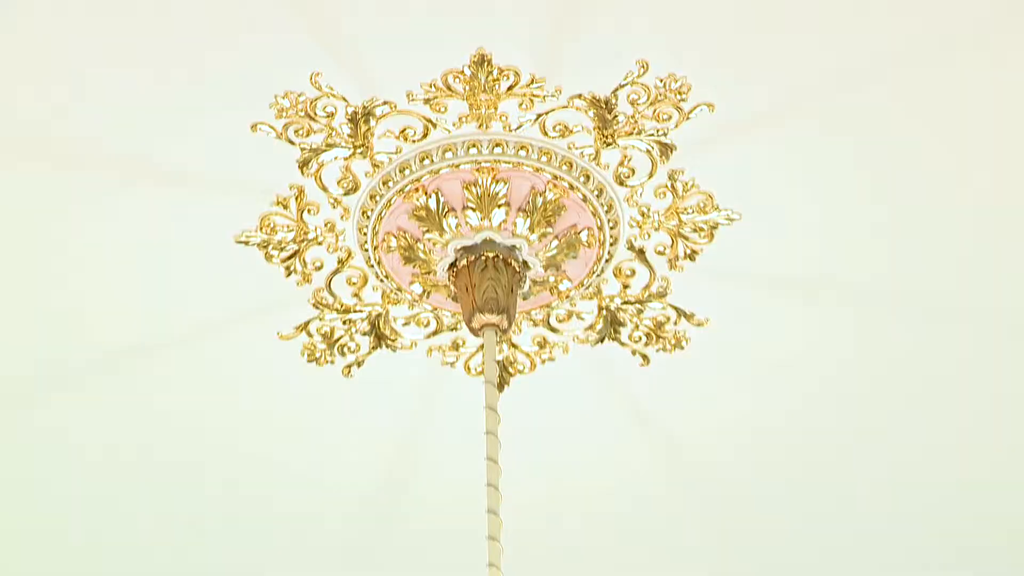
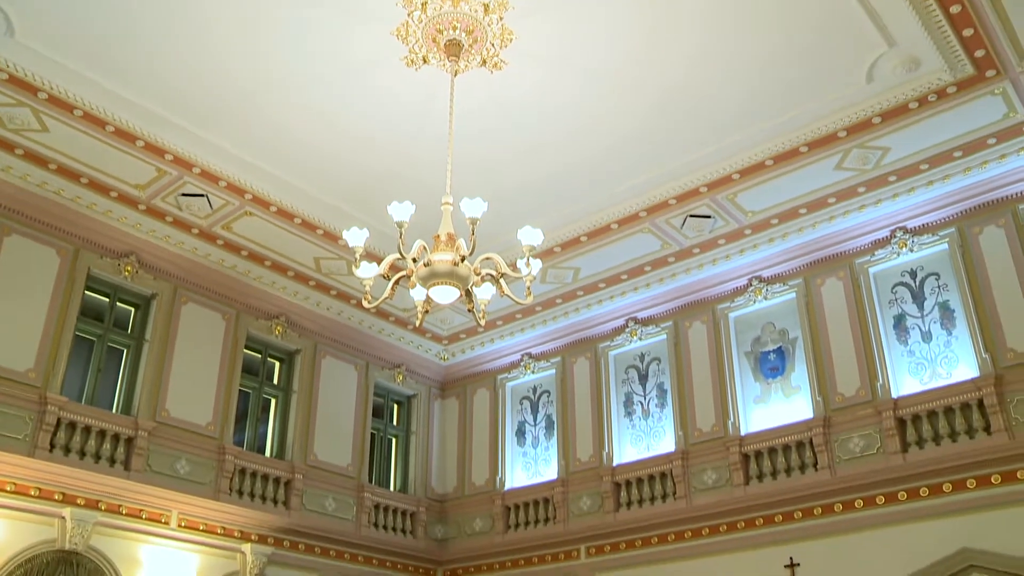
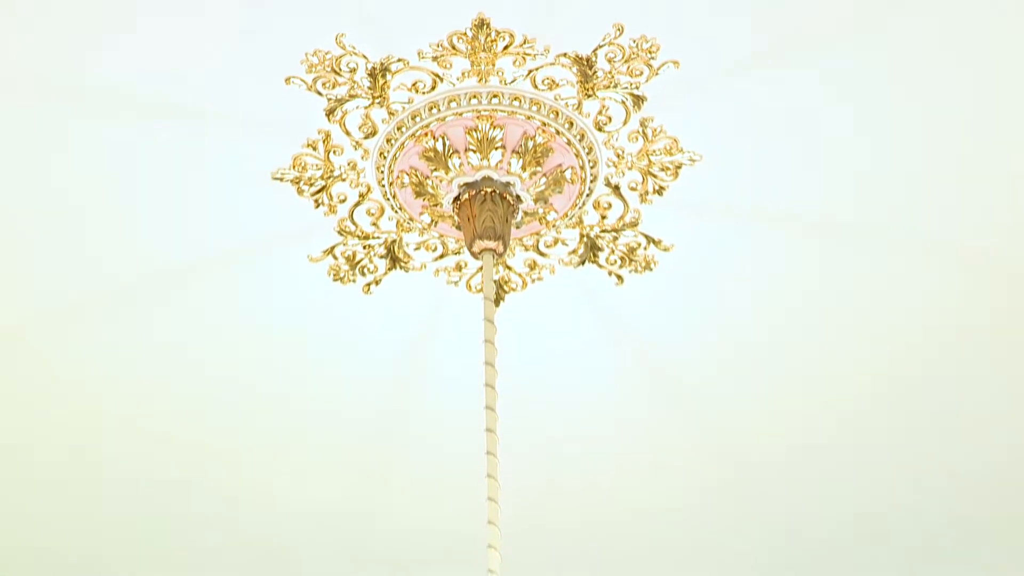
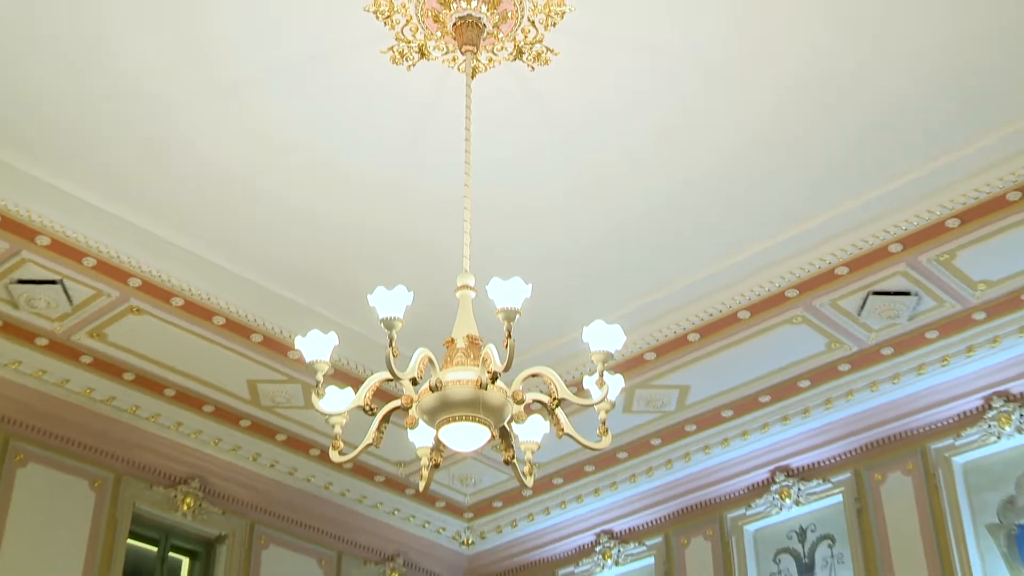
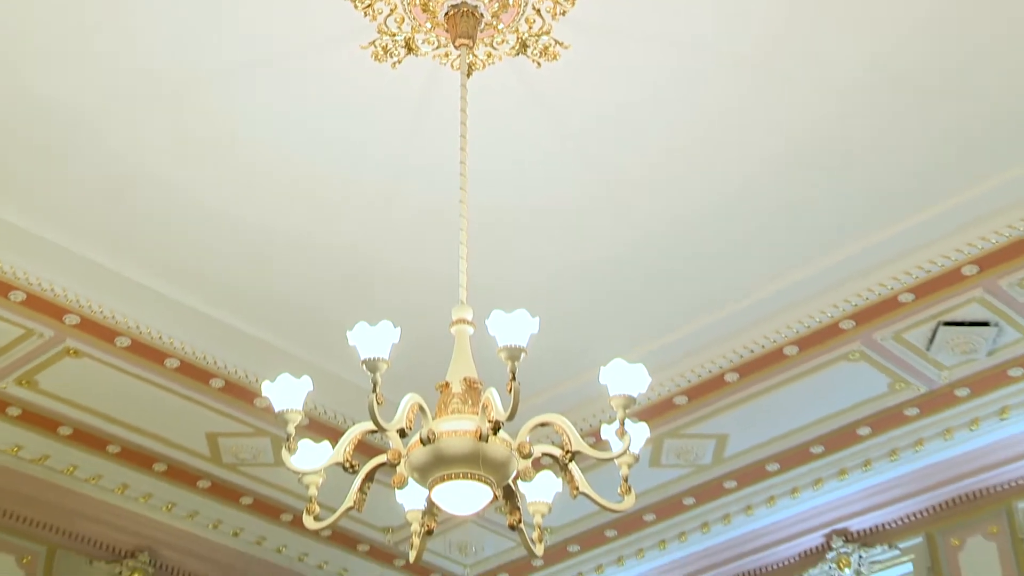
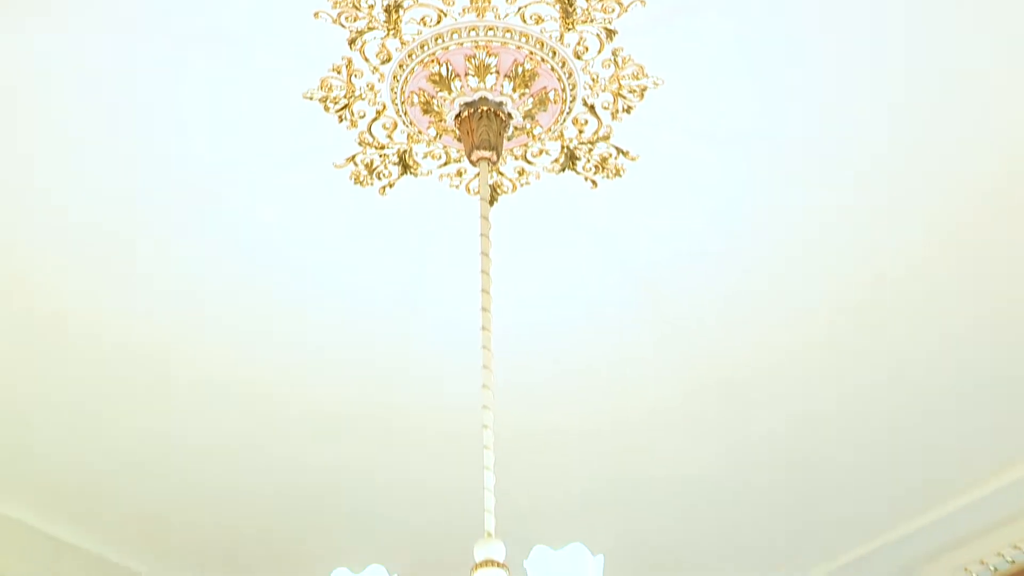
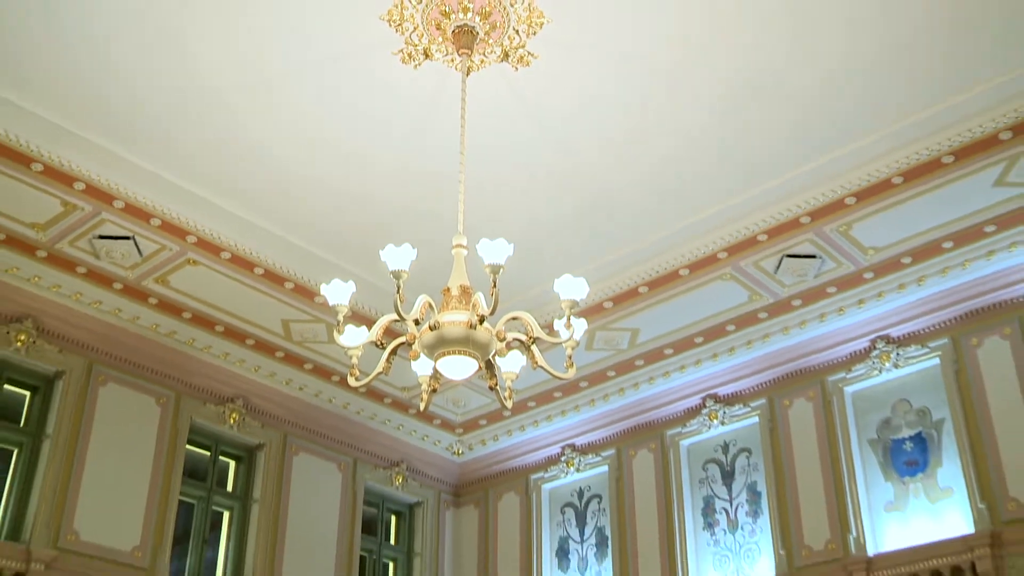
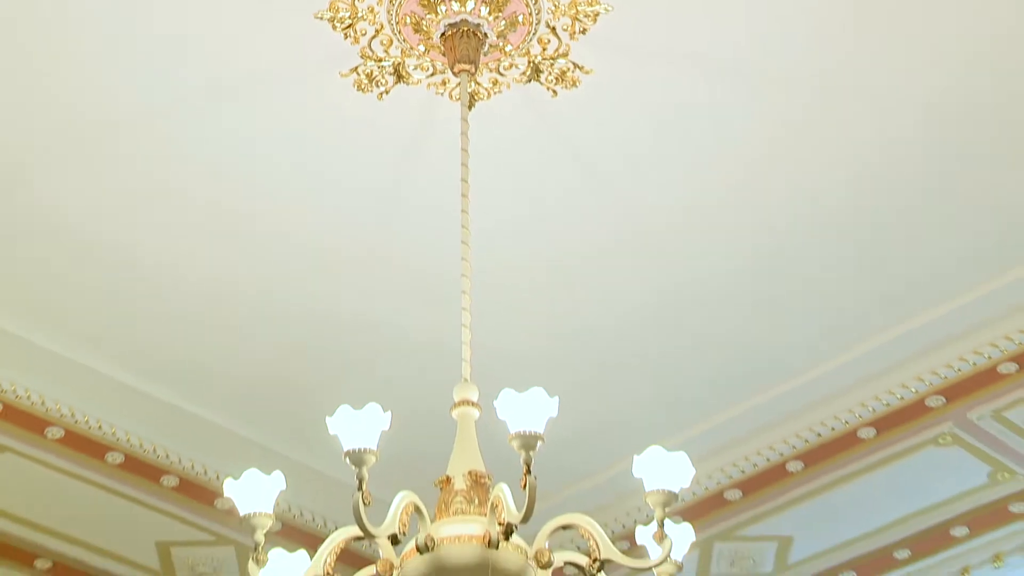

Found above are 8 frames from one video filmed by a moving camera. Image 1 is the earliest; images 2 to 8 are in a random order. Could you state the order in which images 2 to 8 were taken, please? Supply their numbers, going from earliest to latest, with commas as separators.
3, 6, 8, 5, 4, 7, 2
